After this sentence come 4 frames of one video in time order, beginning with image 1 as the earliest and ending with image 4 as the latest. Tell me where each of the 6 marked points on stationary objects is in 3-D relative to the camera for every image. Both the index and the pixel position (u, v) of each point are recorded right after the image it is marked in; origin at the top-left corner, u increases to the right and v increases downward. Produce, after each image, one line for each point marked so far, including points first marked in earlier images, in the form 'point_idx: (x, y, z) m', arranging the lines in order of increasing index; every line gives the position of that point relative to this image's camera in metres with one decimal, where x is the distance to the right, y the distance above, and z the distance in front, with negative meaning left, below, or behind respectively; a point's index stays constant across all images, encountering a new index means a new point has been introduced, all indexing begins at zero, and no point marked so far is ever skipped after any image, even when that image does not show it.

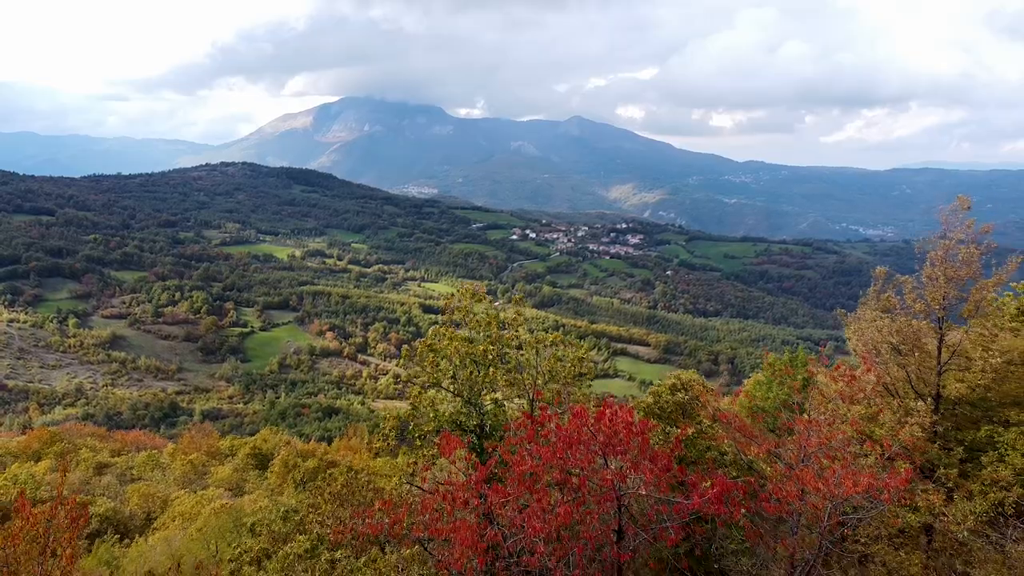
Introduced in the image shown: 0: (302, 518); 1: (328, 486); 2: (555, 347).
0: (-5.5, -5.8, +12.6) m
1: (-5.4, -5.5, +13.6) m
2: (+1.4, -1.8, +15.6) m
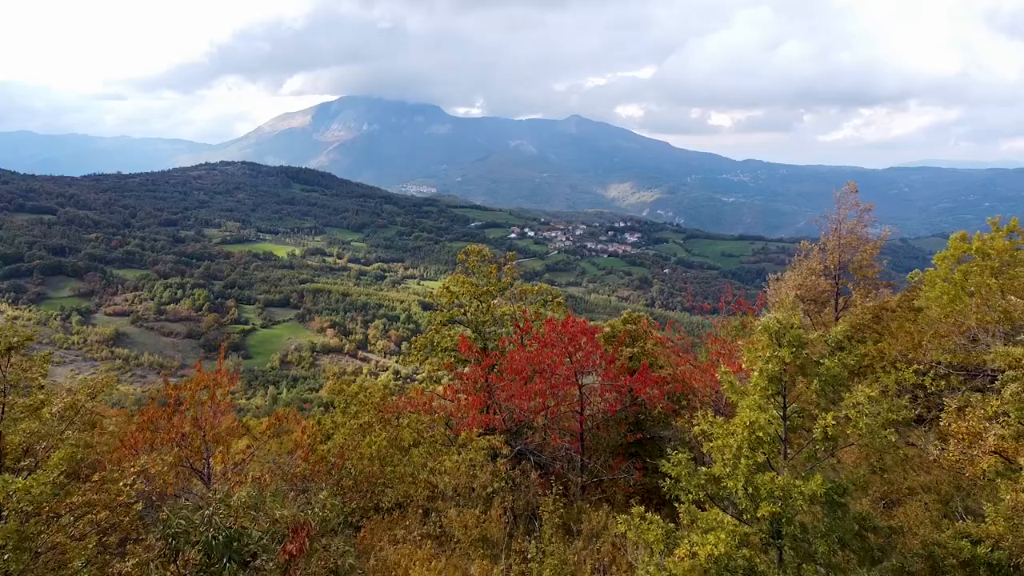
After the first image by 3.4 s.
0: (-5.7, -4.3, +17.4) m
1: (-5.6, -4.0, +18.4) m
2: (+1.2, -0.3, +20.4) m
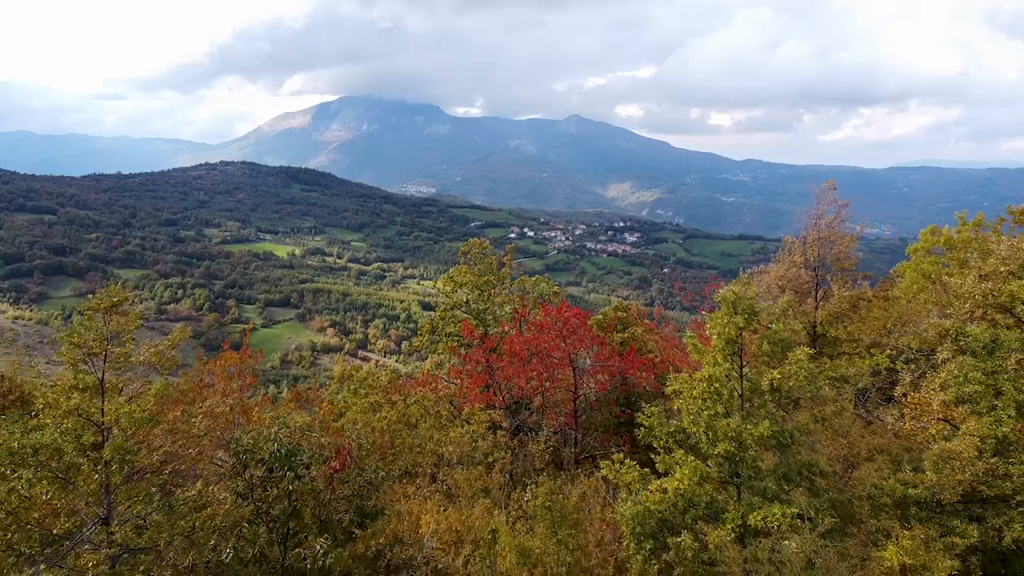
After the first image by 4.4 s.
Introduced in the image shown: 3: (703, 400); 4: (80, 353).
0: (-5.7, -3.9, +18.7) m
1: (-5.7, -3.6, +19.7) m
2: (+1.2, +0.1, +21.7) m
3: (+3.4, -2.0, +8.6) m
4: (-6.5, -0.9, +7.5) m
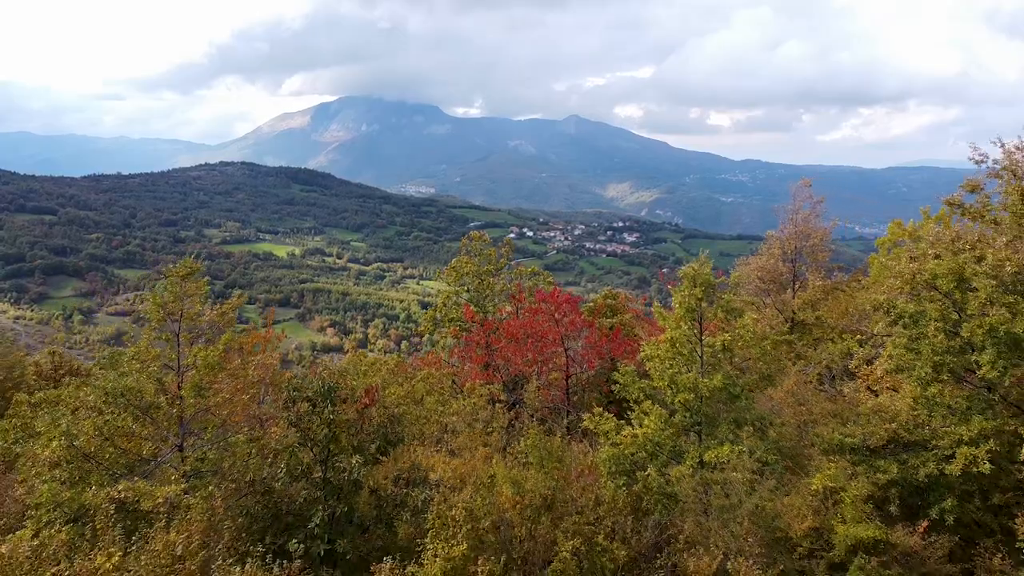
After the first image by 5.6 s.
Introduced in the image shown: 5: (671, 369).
0: (-5.8, -3.5, +20.3) m
1: (-5.8, -3.2, +21.3) m
2: (+1.1, +0.5, +23.3) m
3: (+3.3, -1.5, +10.2) m
4: (-6.5, -0.5, +9.1) m
5: (+3.3, -1.7, +10.1) m
